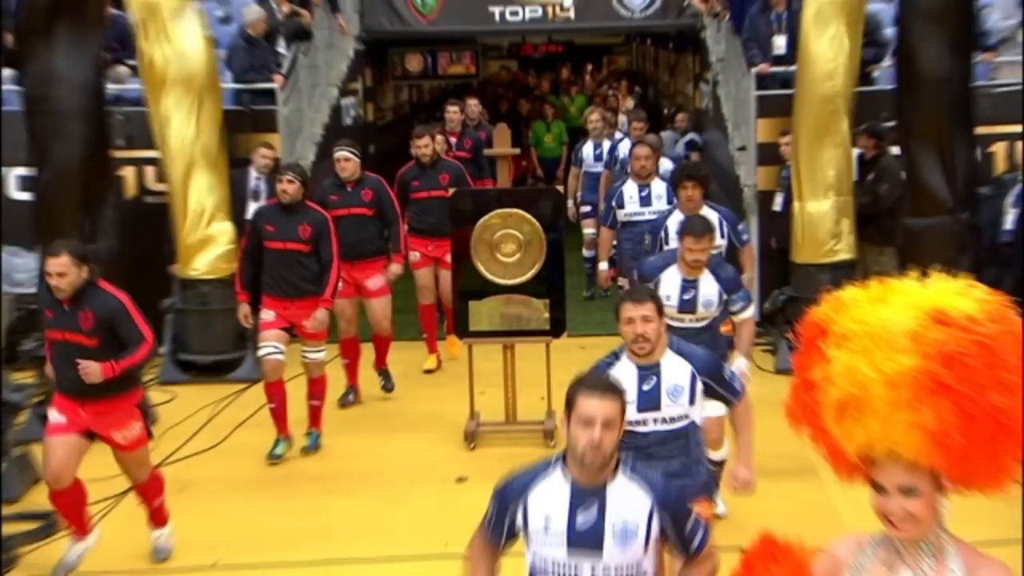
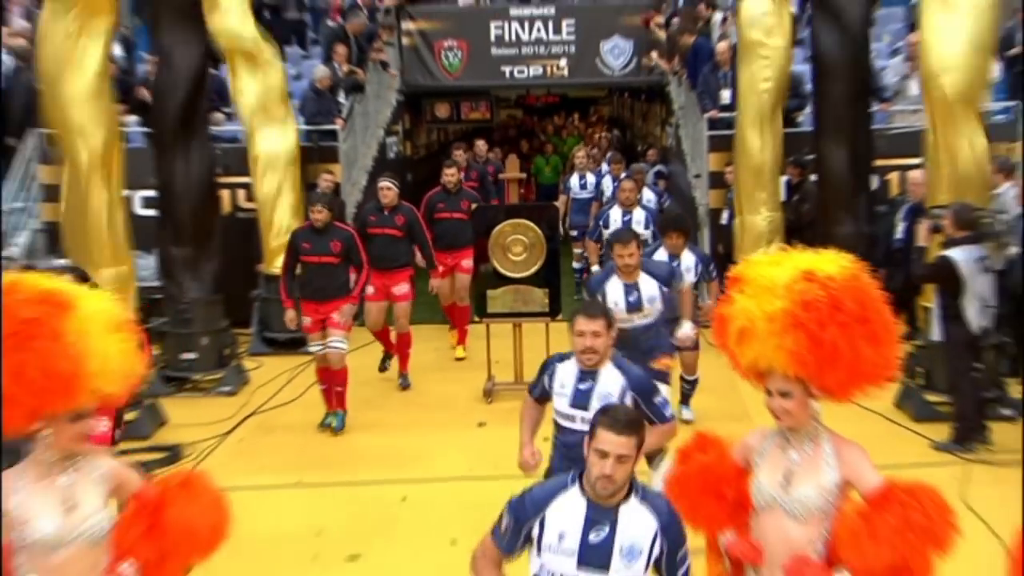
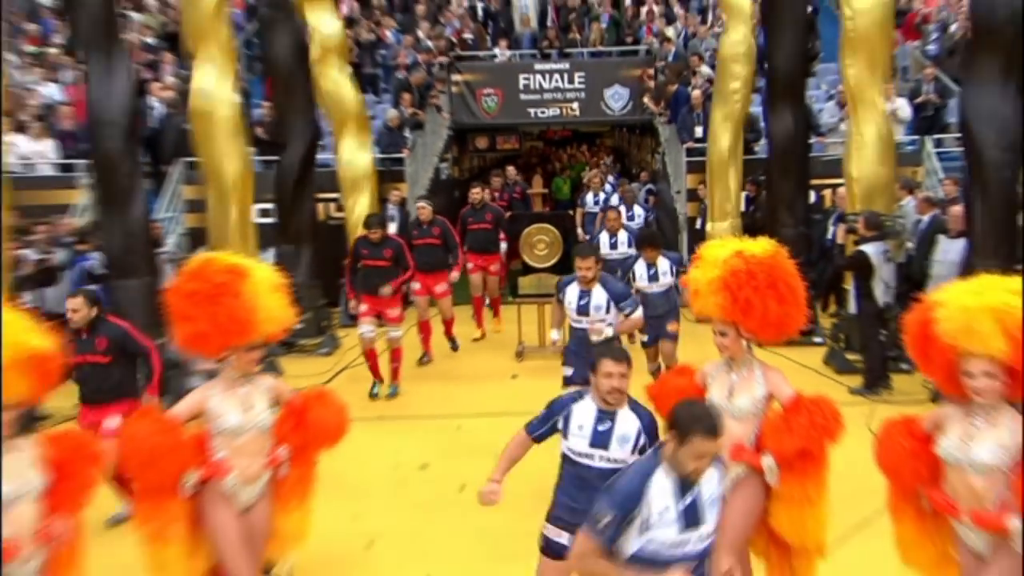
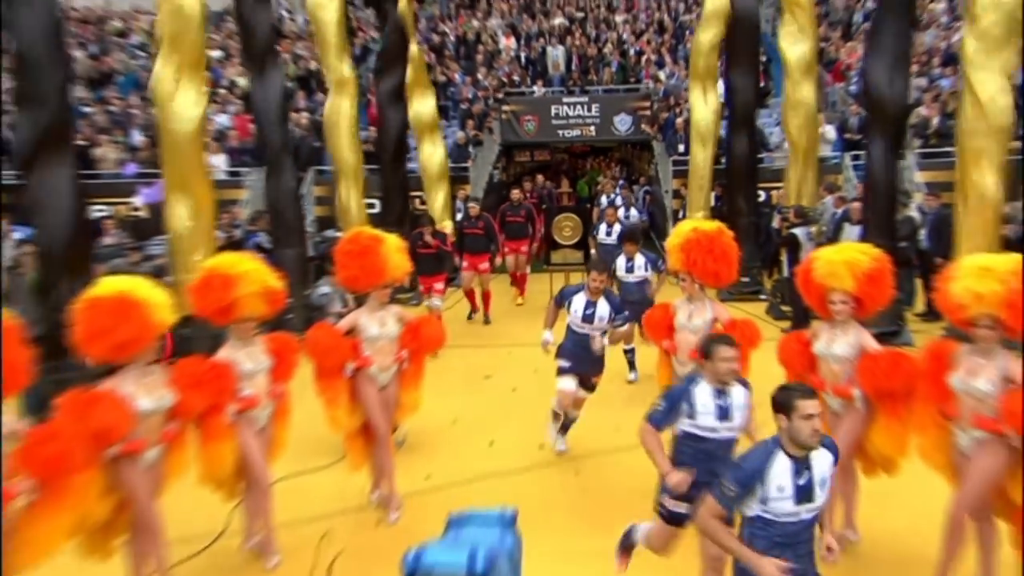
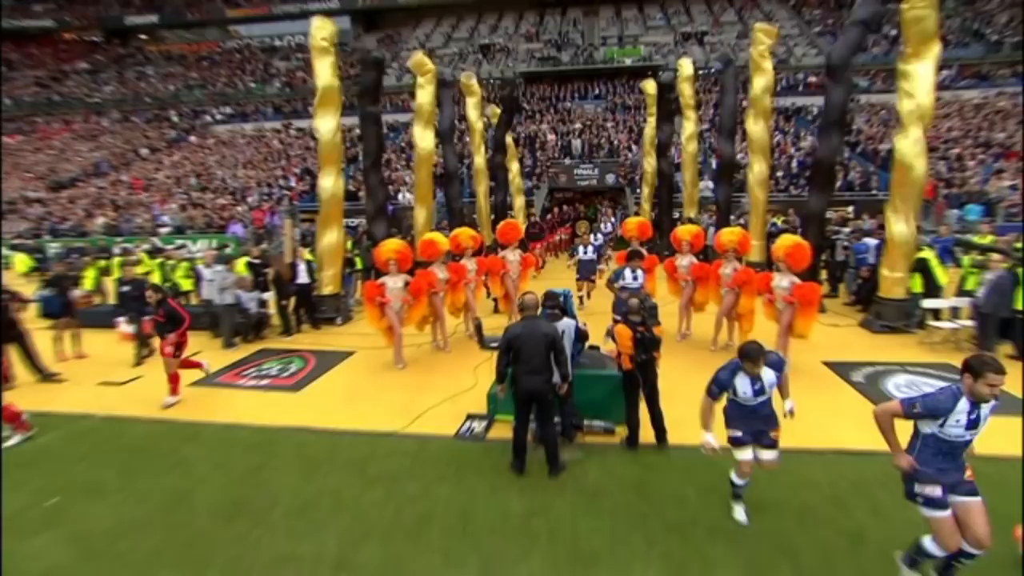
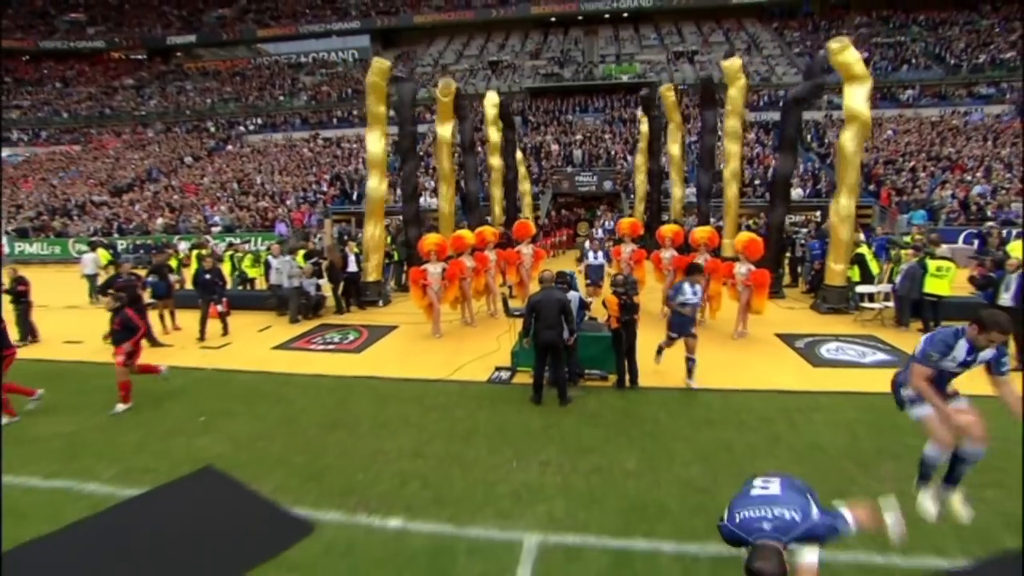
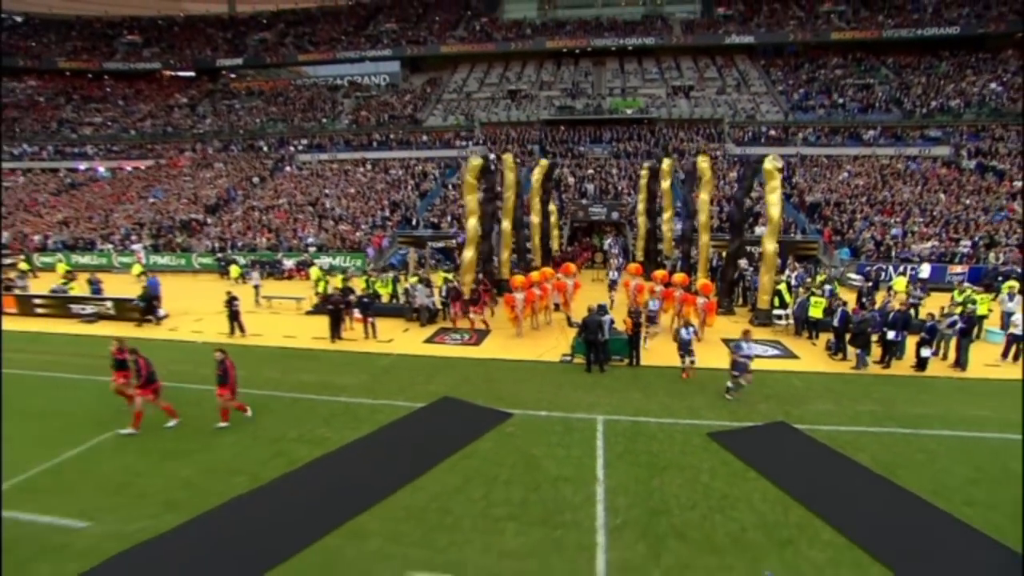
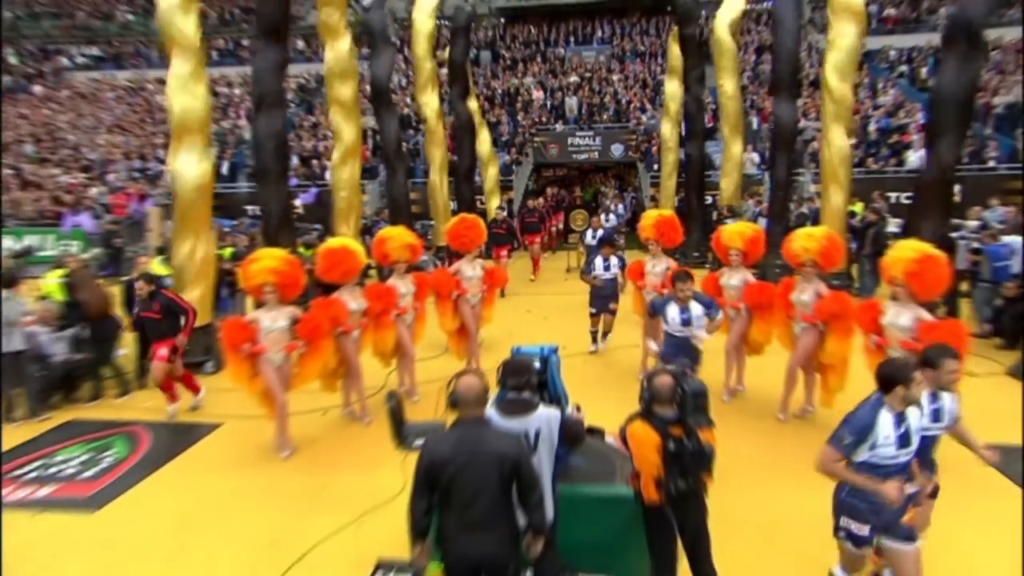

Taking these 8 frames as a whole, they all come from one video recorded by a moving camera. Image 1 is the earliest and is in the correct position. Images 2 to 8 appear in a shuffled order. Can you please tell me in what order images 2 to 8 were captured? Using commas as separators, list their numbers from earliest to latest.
2, 3, 4, 8, 5, 6, 7
